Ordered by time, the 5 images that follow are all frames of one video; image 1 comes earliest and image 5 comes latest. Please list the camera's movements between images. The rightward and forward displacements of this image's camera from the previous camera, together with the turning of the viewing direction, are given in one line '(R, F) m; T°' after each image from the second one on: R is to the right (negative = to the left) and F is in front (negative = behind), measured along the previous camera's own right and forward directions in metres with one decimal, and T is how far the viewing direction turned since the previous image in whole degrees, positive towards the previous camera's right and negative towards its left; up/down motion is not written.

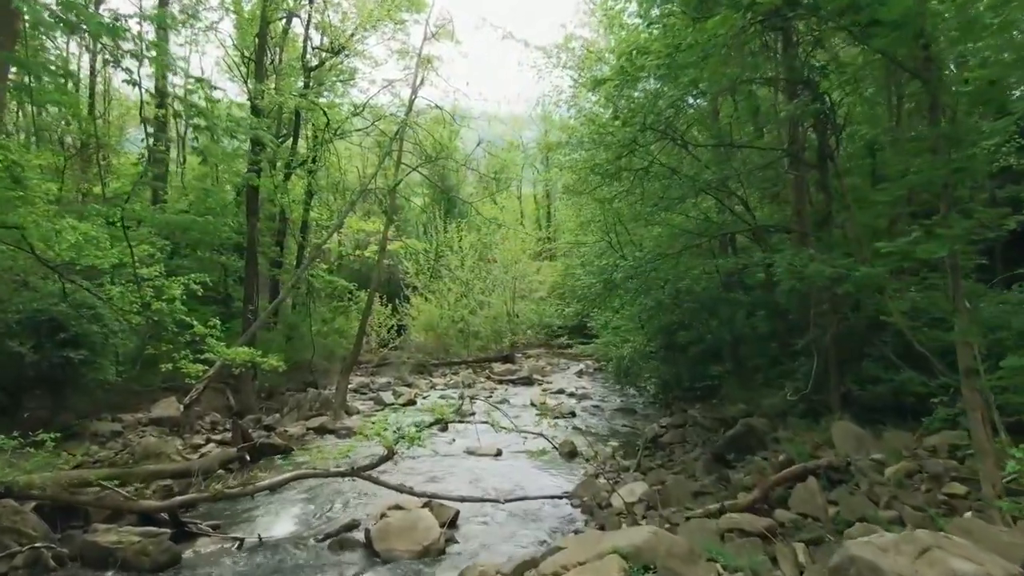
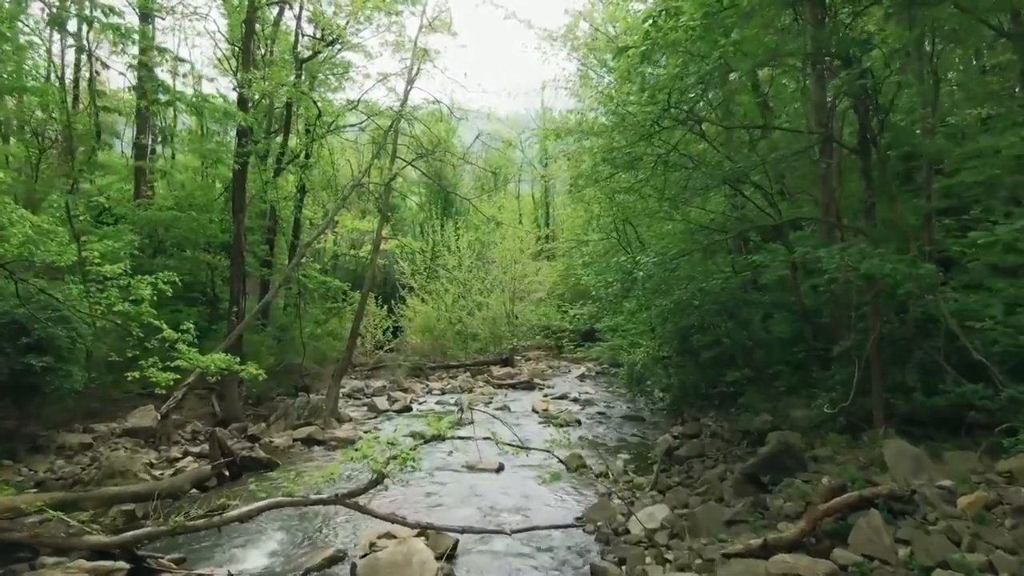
(-0.1, +0.9) m; 0°
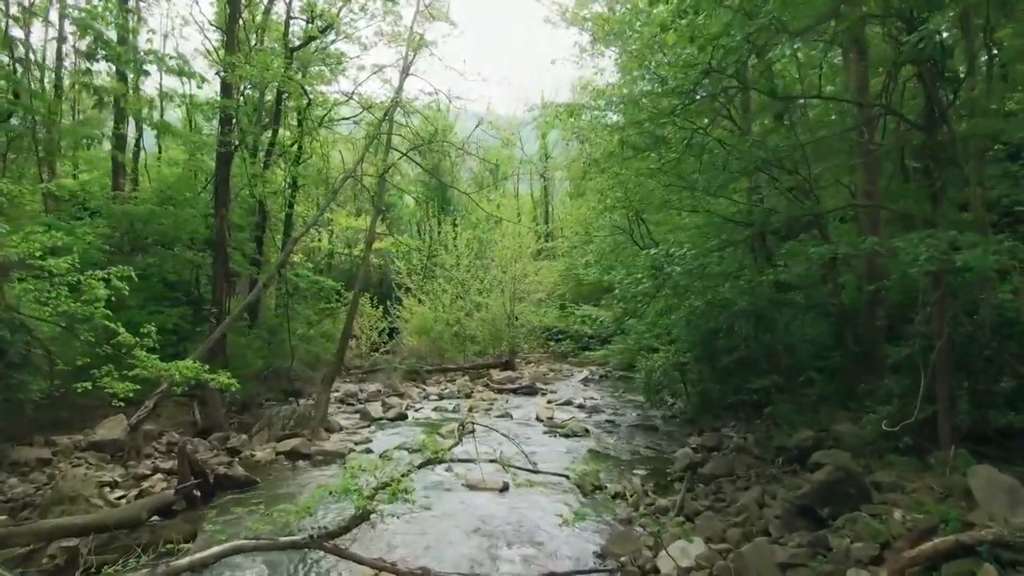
(-0.1, +1.0) m; 0°
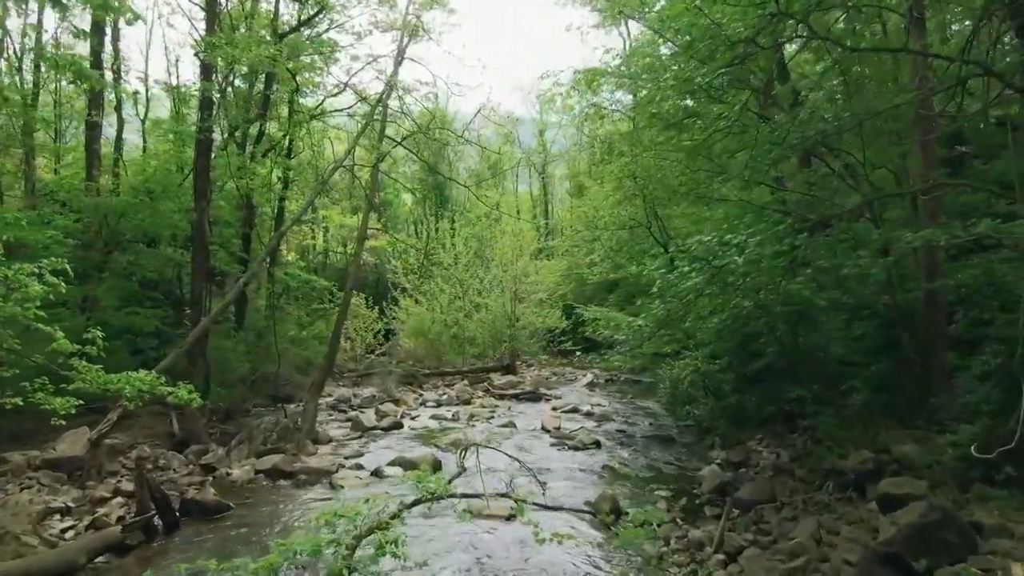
(-0.1, +1.1) m; 0°
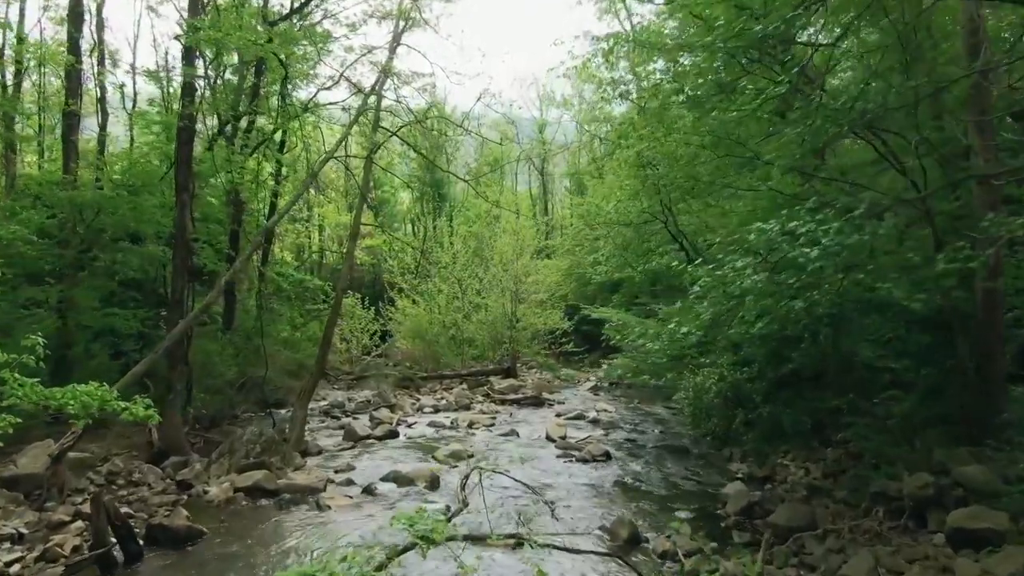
(-0.1, +0.9) m; 0°
